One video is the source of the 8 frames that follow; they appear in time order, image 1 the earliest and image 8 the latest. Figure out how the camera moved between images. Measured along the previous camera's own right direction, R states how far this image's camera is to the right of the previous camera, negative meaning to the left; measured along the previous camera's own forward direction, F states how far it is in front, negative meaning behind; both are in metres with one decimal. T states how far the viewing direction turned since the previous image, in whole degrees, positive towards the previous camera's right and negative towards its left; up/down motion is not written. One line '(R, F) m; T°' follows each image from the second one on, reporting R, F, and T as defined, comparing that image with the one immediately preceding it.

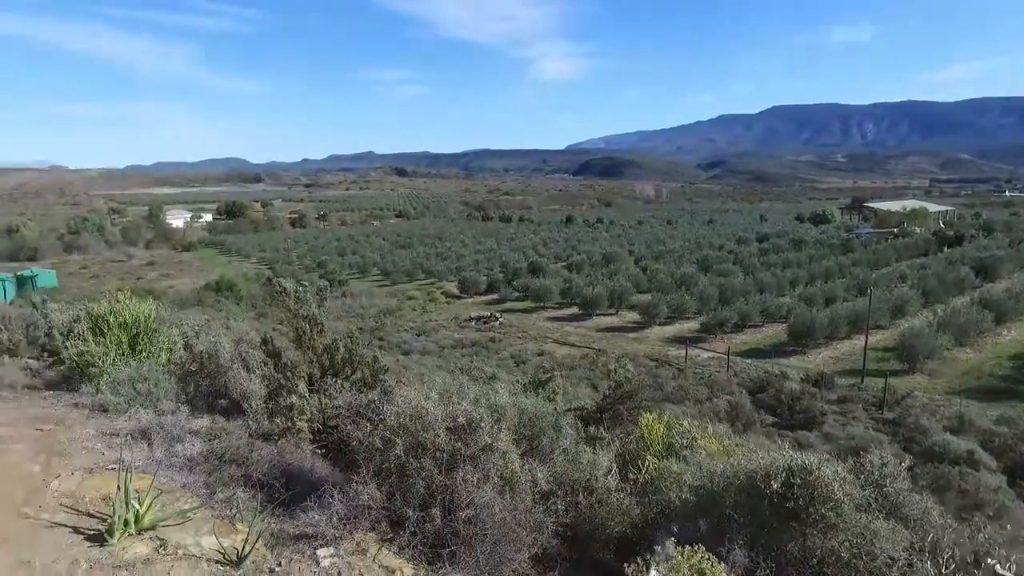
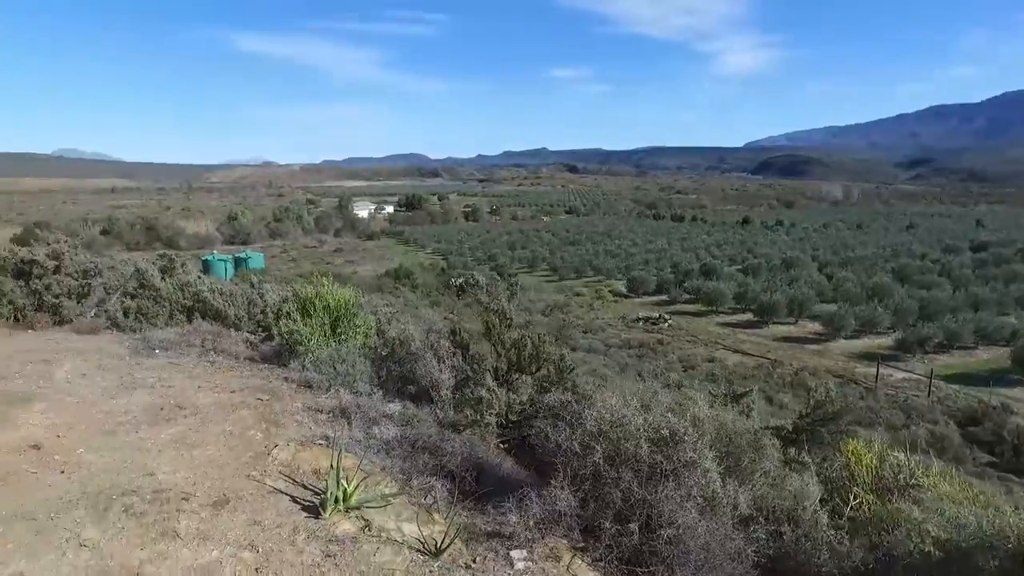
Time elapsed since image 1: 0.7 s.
(-0.3, +0.2) m; -13°
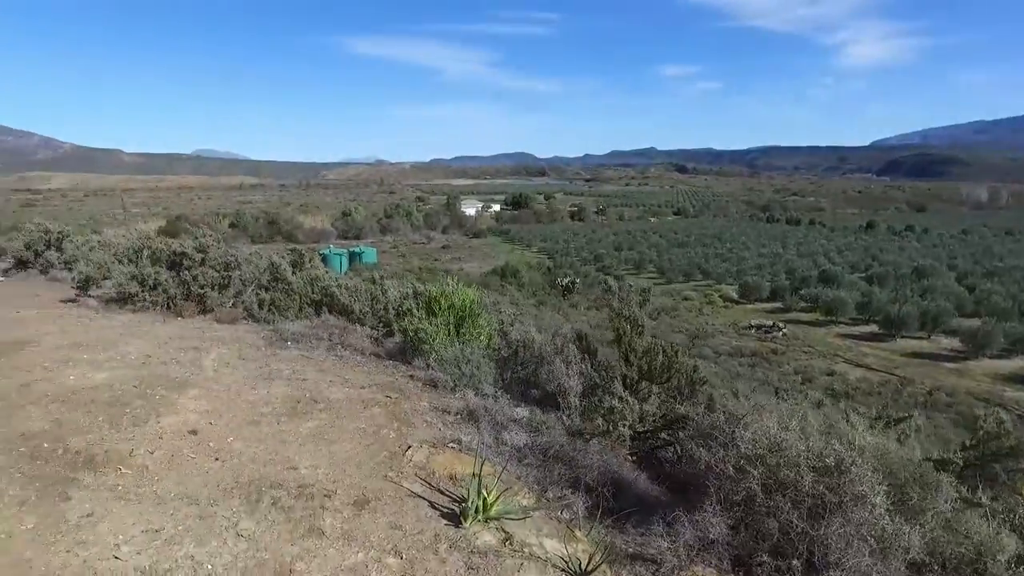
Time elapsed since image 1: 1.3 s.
(-0.3, +0.2) m; -8°
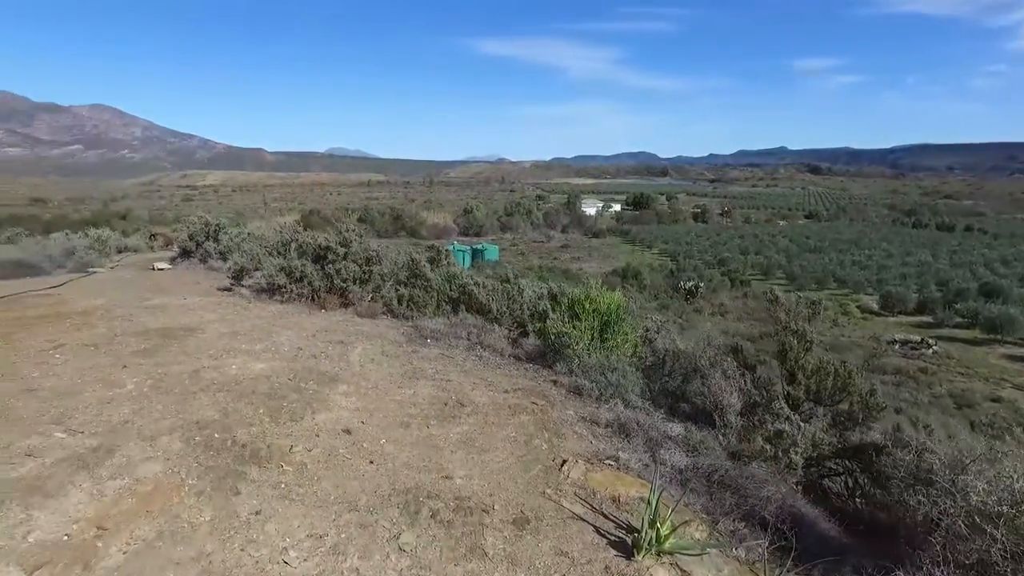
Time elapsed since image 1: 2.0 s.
(-0.4, +0.3) m; -9°
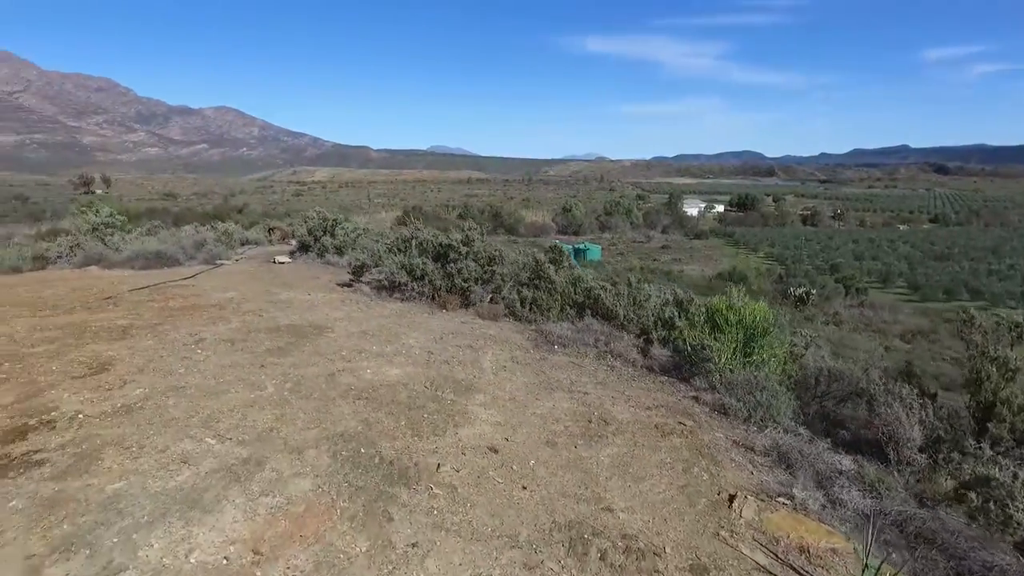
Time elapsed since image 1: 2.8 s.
(-0.5, +0.4) m; -8°
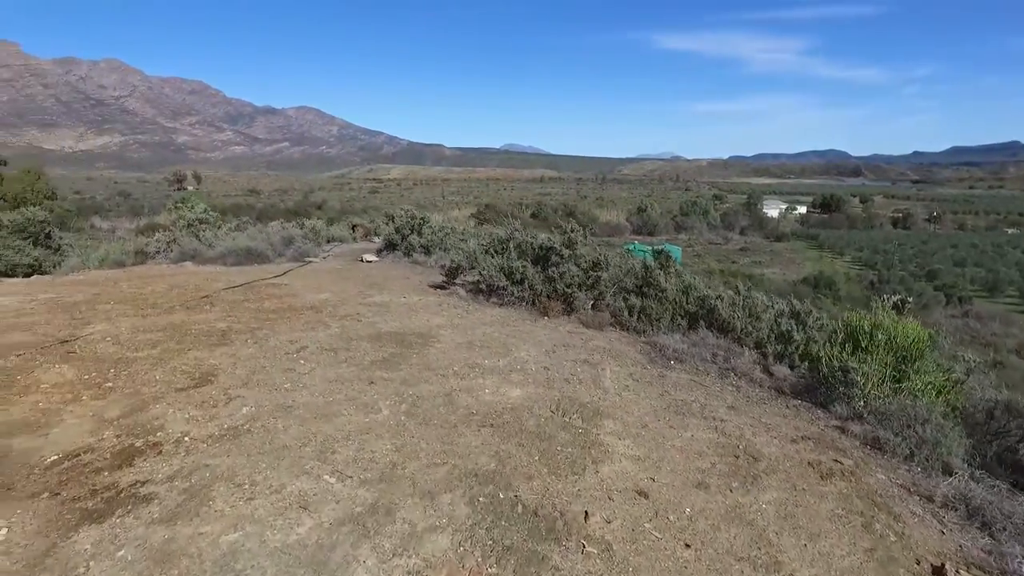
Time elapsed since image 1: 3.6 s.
(-0.5, +0.6) m; -6°
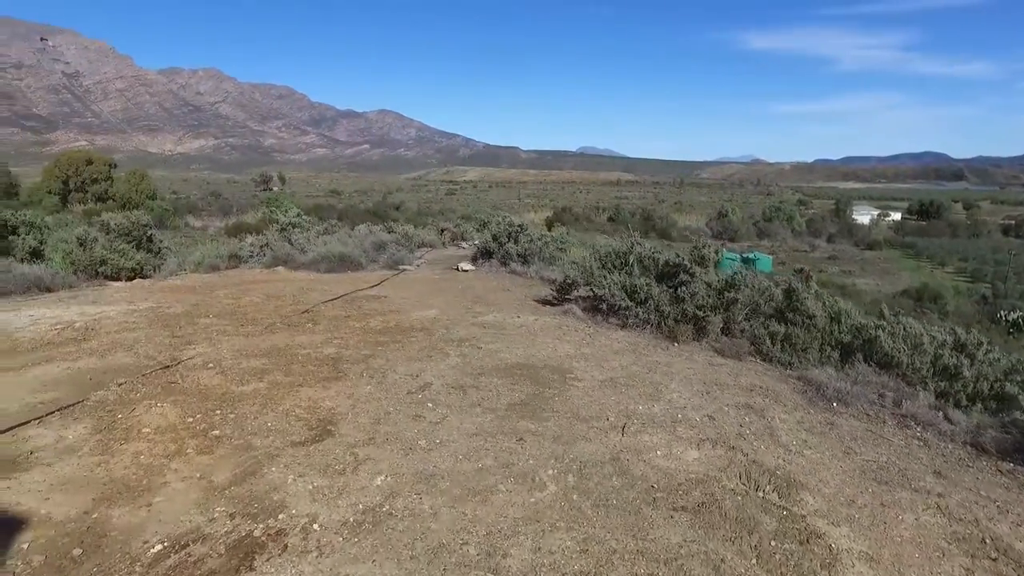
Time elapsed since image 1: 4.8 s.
(-0.6, +0.9) m; -6°
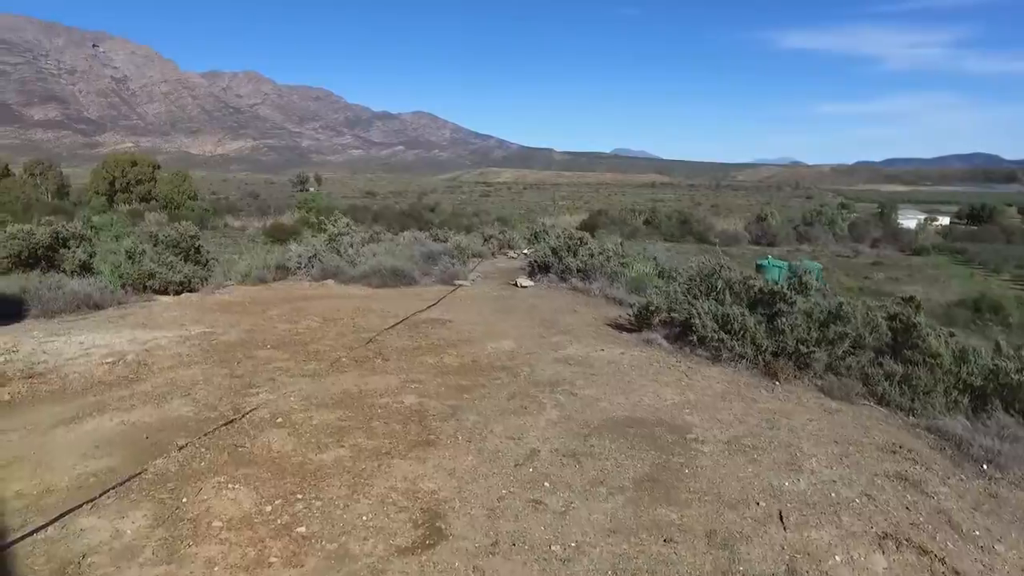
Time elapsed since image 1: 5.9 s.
(-0.6, +0.8) m; -3°
